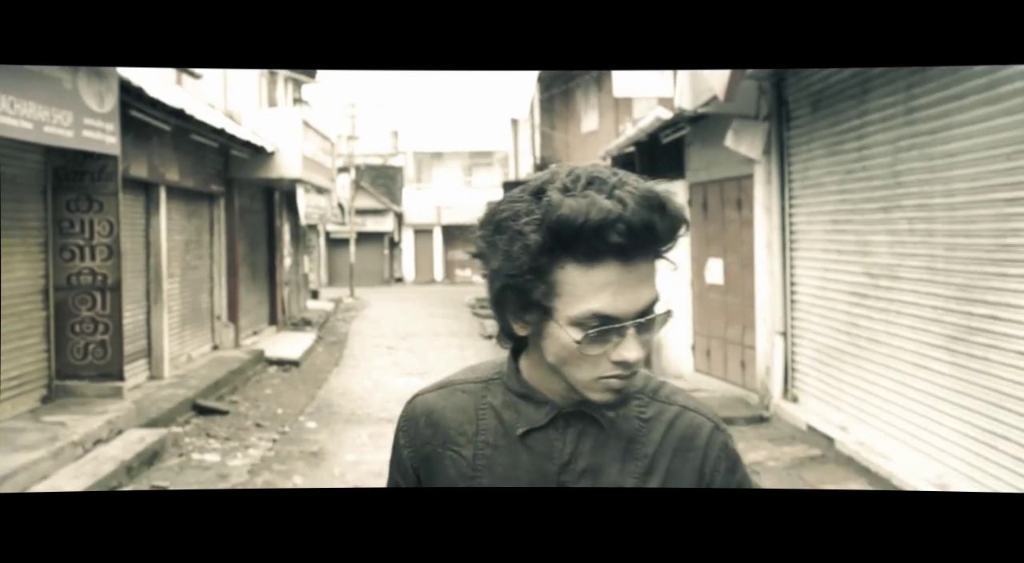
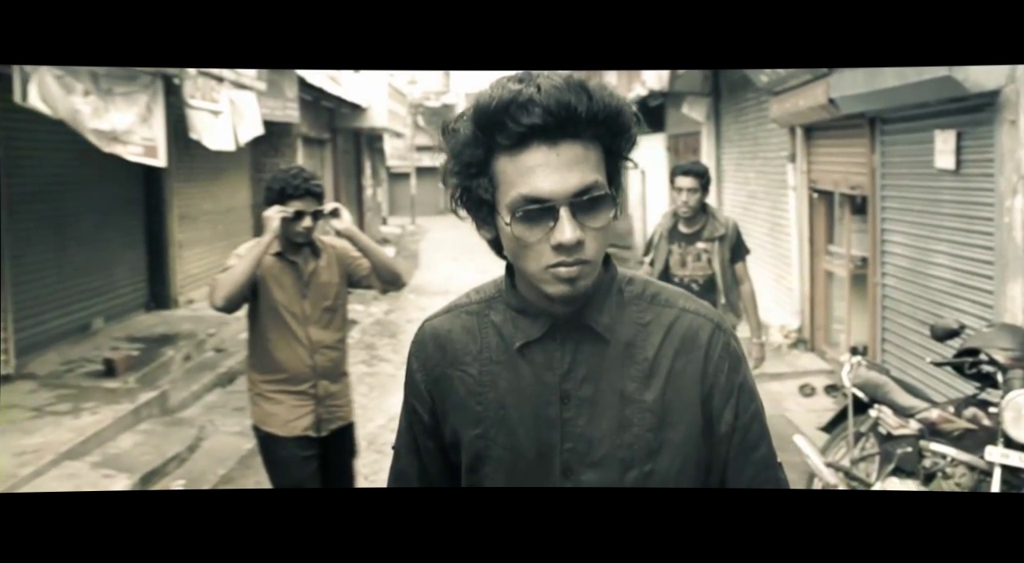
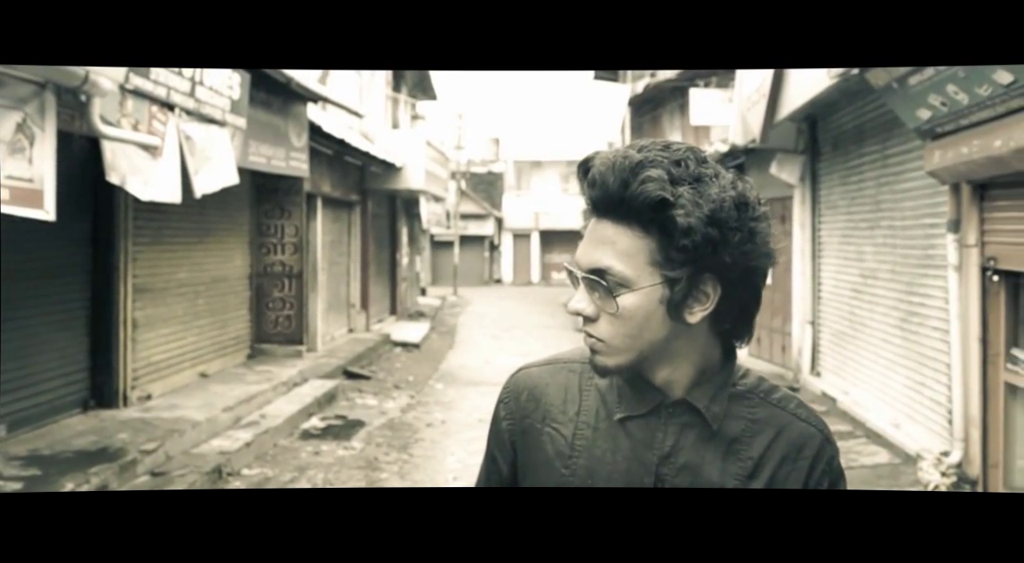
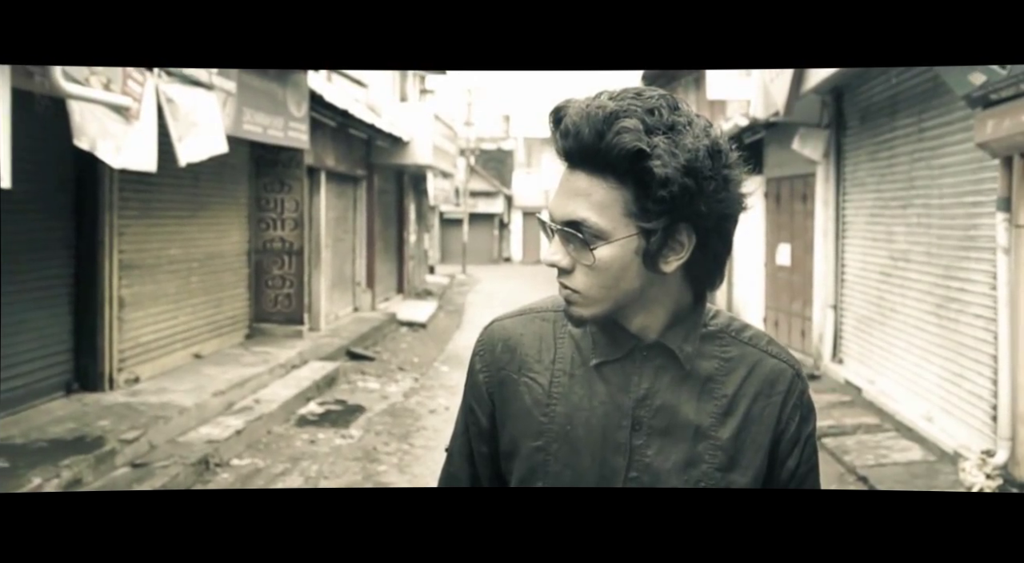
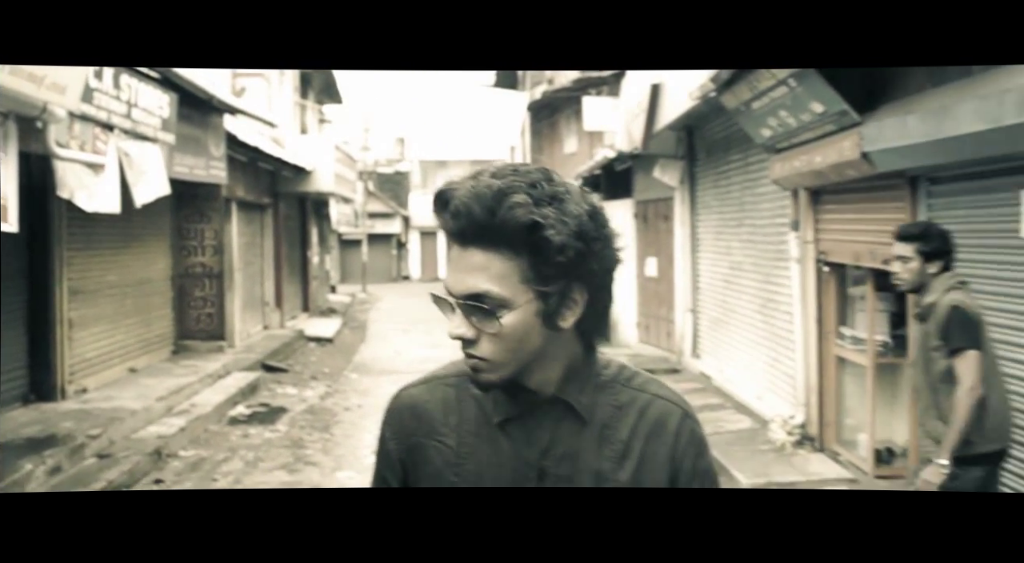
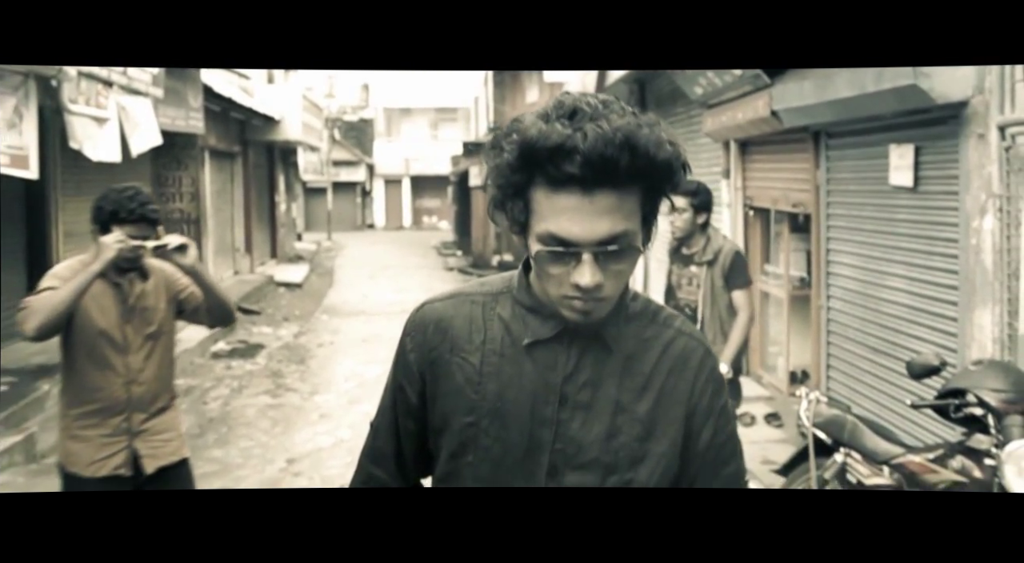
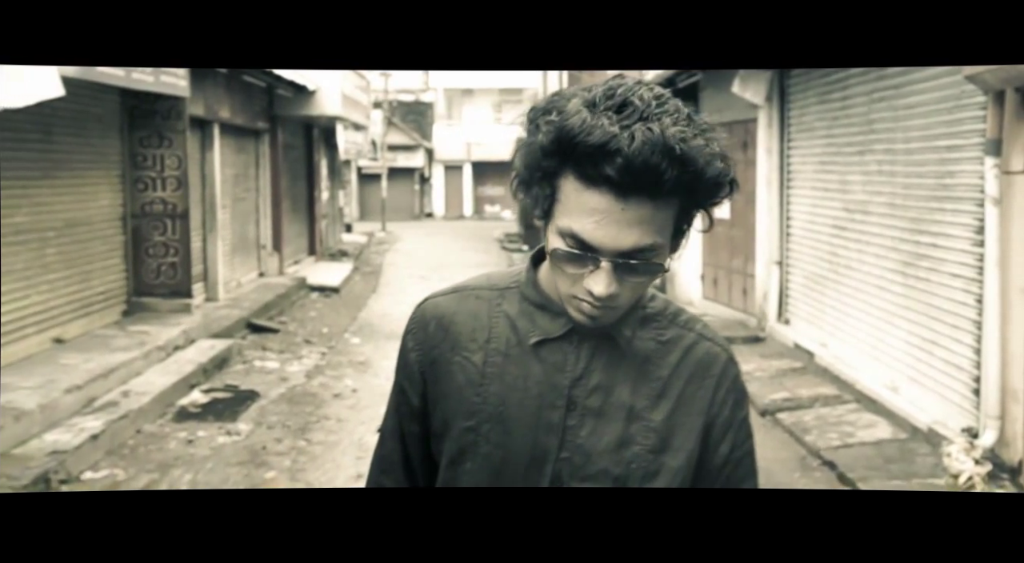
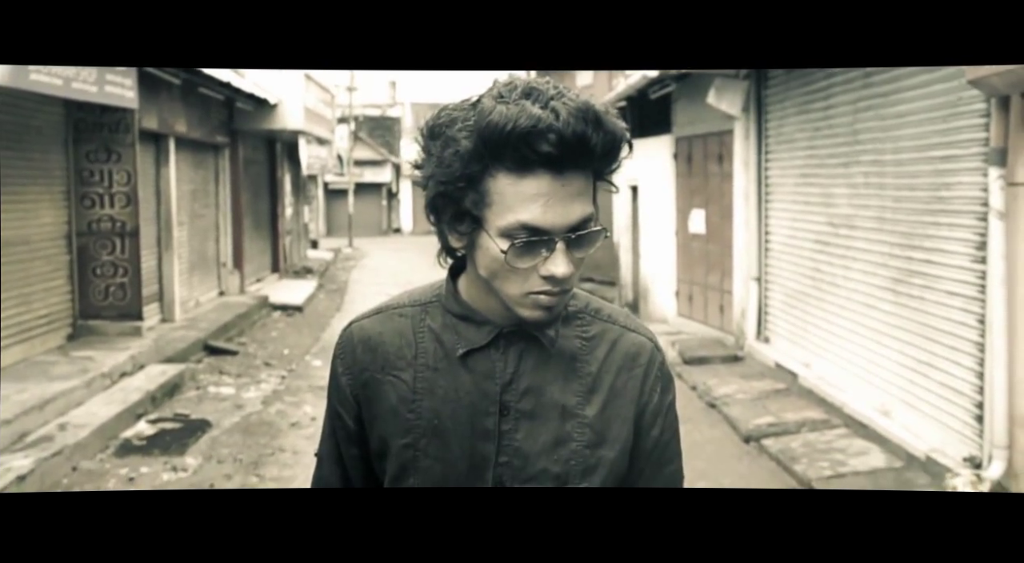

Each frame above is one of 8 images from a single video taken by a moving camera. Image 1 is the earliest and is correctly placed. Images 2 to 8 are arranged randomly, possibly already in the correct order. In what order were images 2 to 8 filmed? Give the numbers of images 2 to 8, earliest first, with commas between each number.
8, 7, 4, 3, 5, 6, 2
